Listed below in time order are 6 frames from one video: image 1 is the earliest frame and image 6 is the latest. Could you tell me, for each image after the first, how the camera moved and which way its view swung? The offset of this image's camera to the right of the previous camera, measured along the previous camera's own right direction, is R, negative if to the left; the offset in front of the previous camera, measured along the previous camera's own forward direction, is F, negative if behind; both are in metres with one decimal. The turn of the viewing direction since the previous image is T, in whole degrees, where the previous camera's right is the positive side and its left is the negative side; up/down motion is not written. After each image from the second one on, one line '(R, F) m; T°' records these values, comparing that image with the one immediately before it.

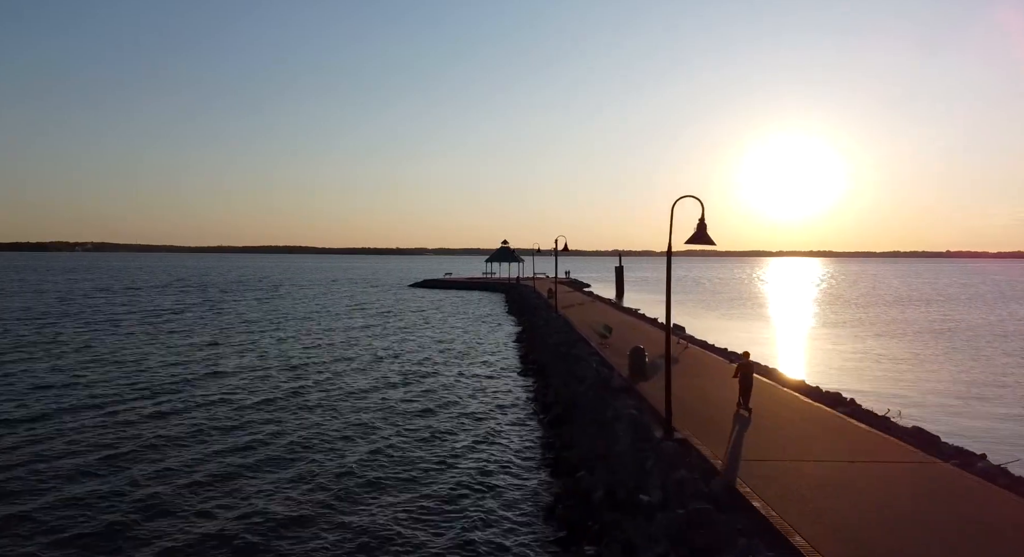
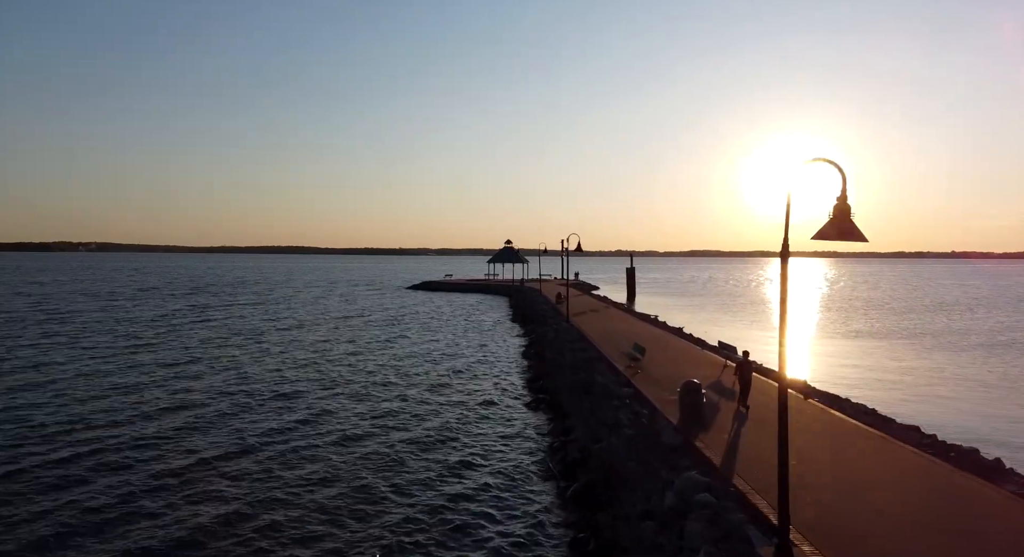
(-0.1, +4.4) m; 0°
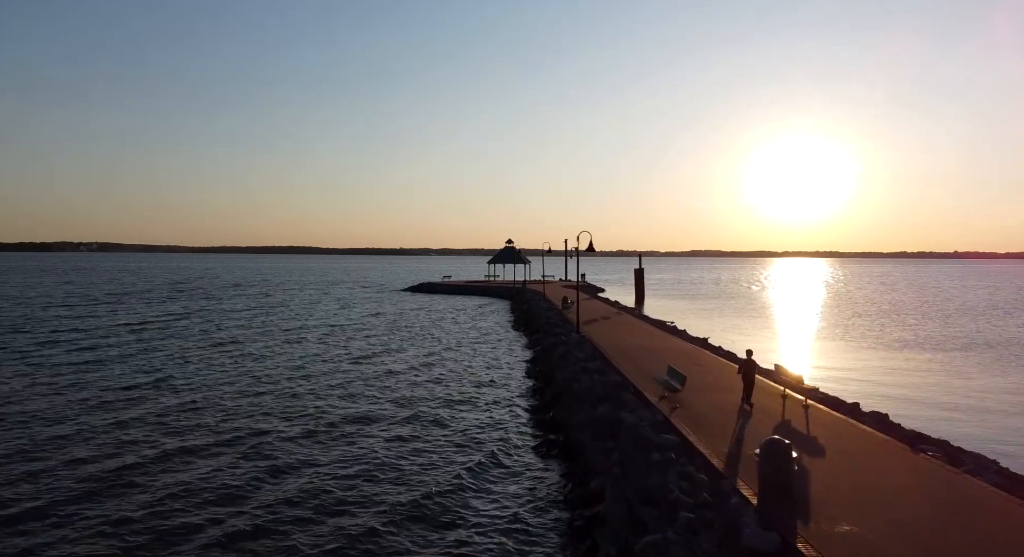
(0.0, +3.8) m; 0°
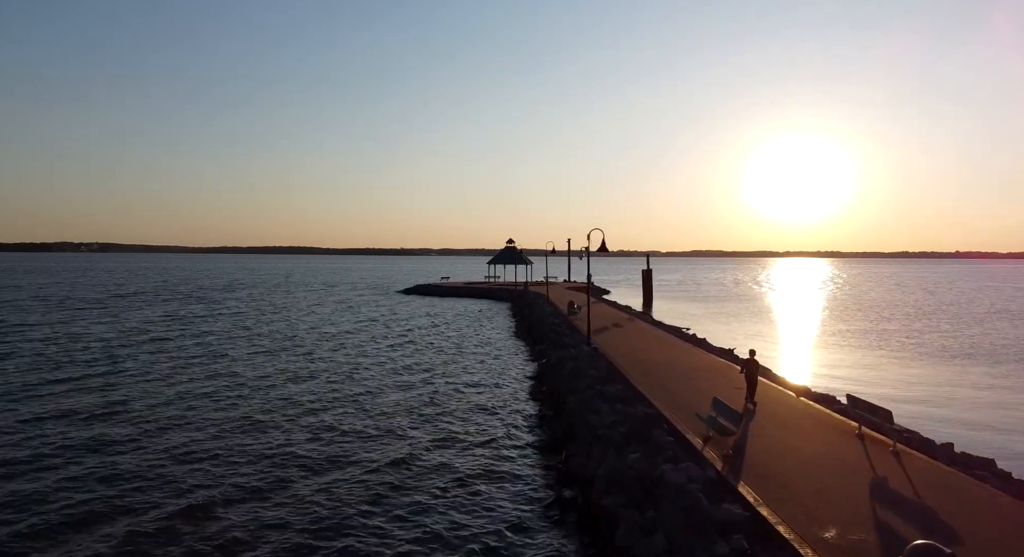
(0.0, +3.1) m; 0°
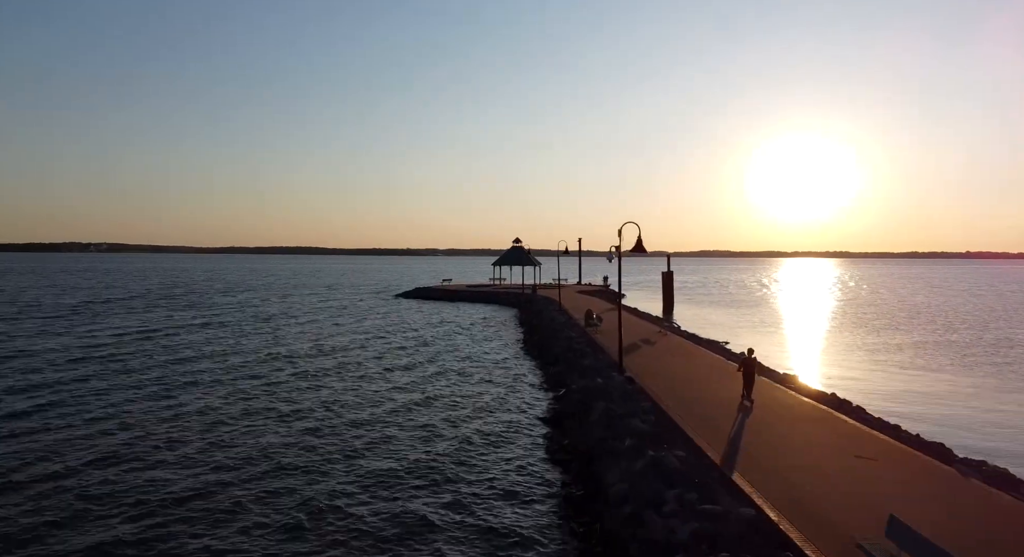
(-0.1, +5.1) m; -1°
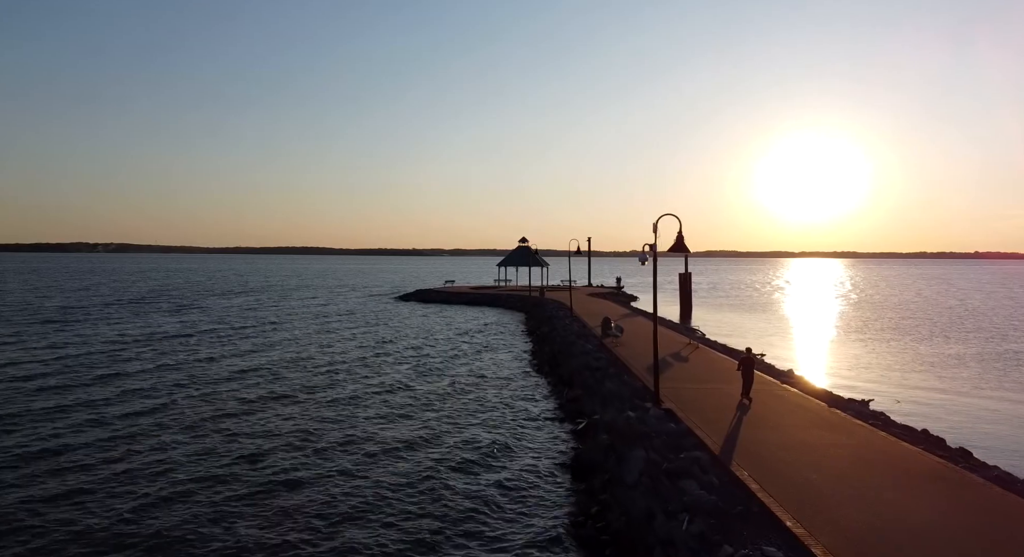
(-0.1, +3.5) m; -1°
